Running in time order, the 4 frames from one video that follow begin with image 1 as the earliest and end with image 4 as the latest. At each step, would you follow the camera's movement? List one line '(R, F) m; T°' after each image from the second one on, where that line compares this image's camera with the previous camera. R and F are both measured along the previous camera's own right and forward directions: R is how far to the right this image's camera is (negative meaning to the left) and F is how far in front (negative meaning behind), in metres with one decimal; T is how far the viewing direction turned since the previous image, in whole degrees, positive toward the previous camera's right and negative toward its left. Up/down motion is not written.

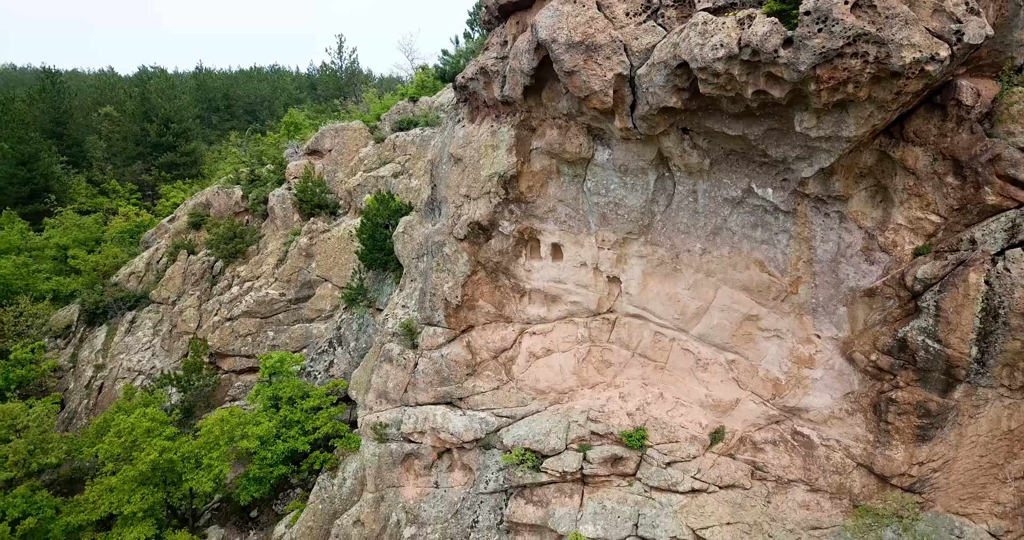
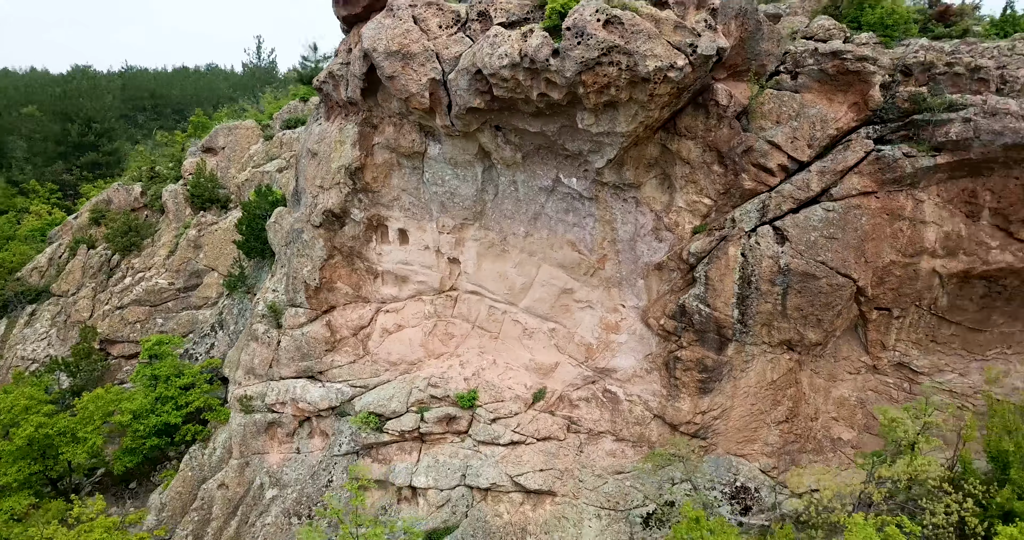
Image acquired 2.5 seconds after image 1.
(+1.6, -1.3) m; +3°
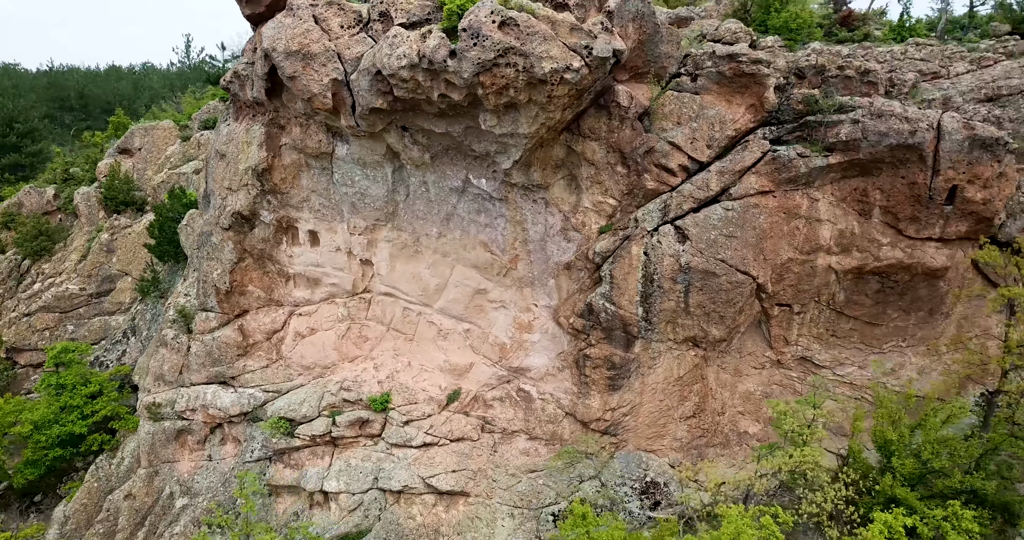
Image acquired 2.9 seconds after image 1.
(+0.6, 0.0) m; +4°
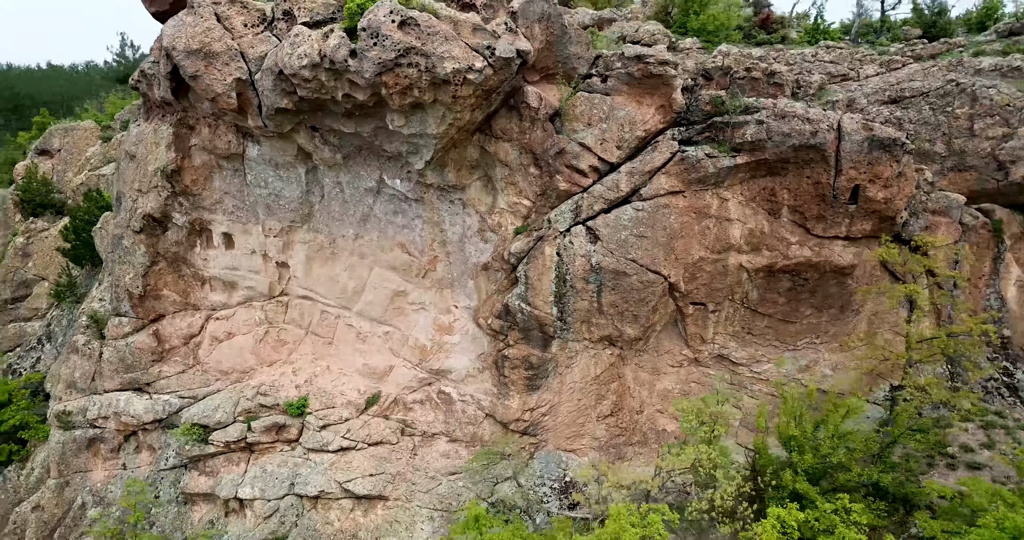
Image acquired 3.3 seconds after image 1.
(+0.7, 0.0) m; +3°
